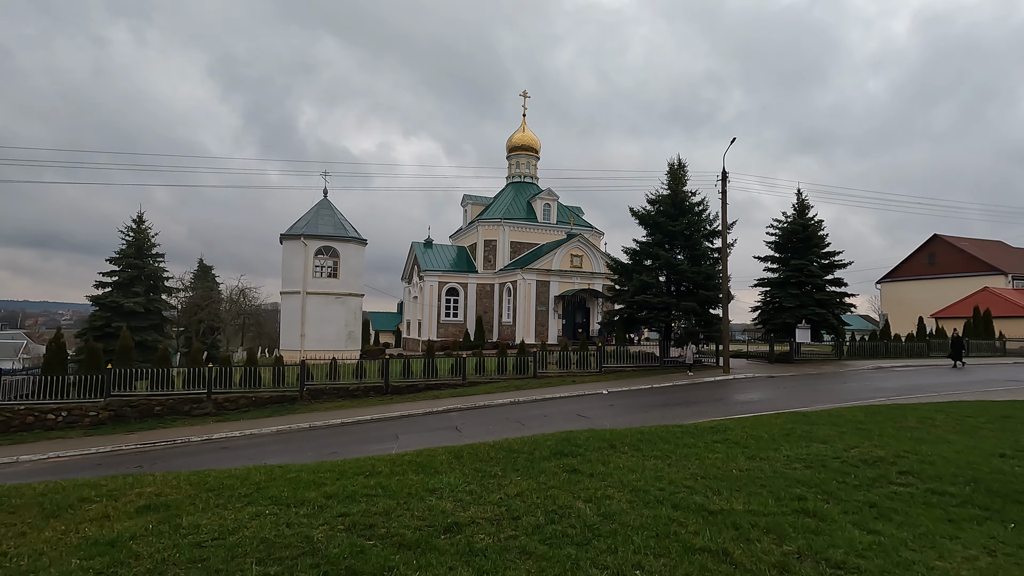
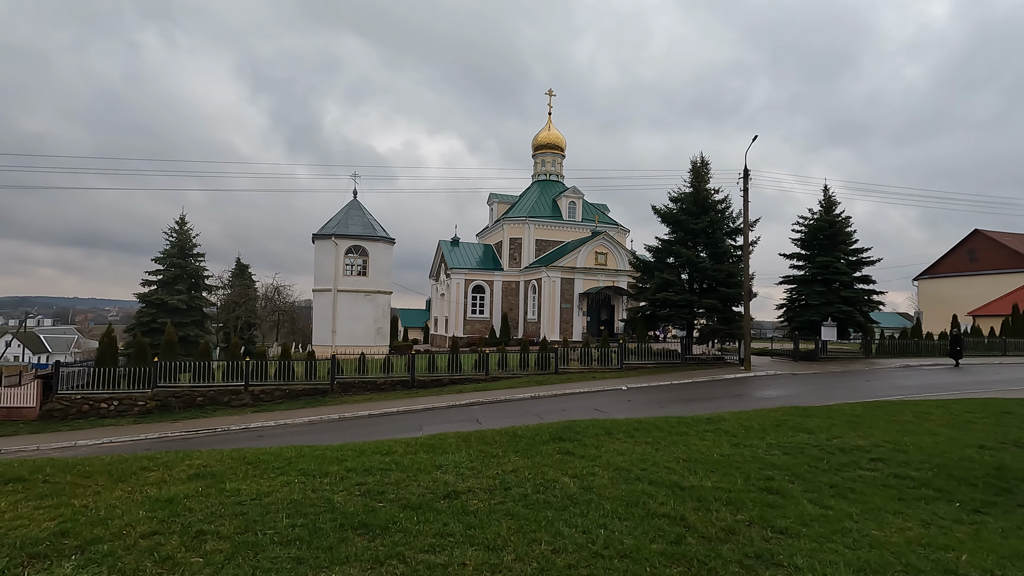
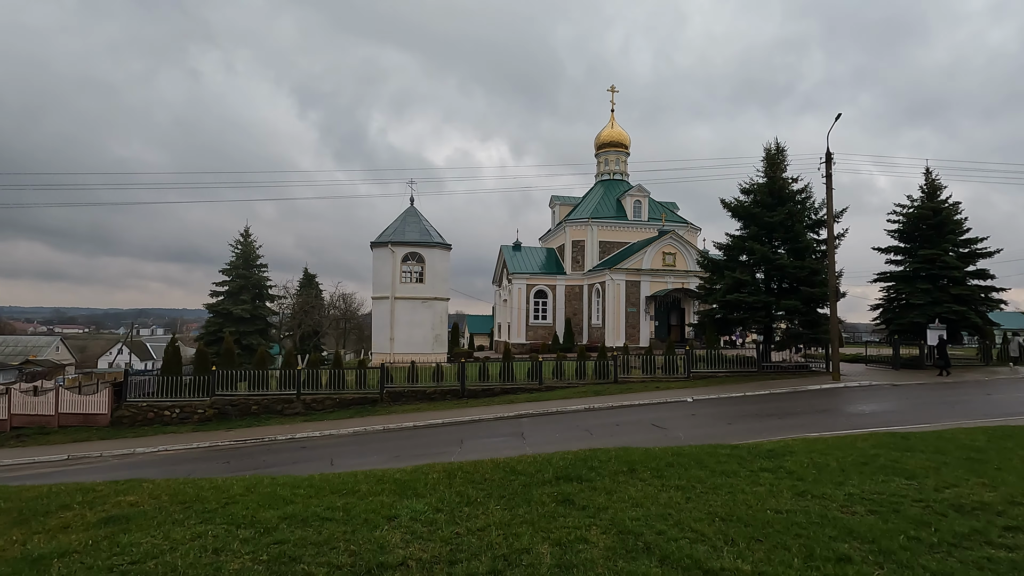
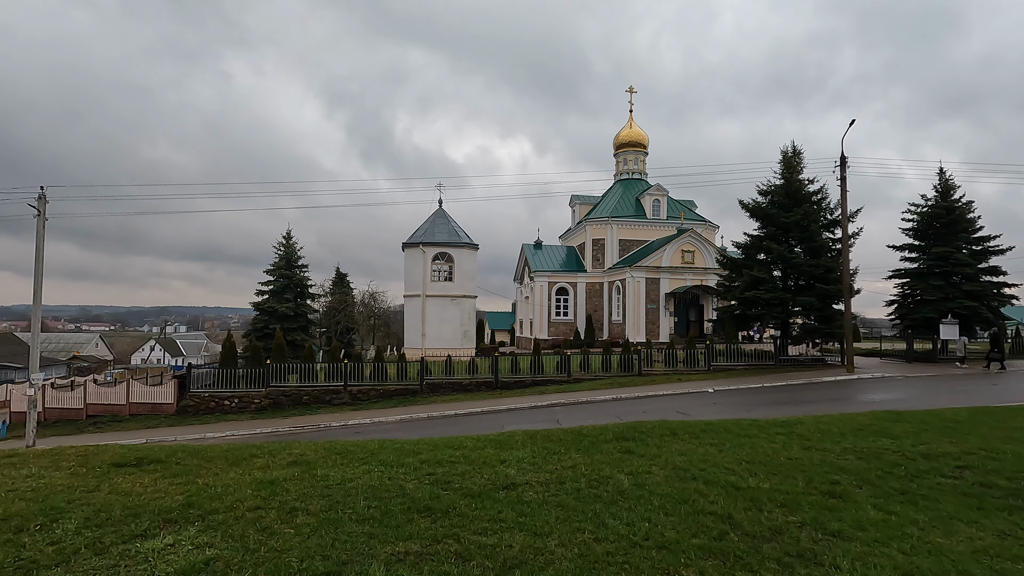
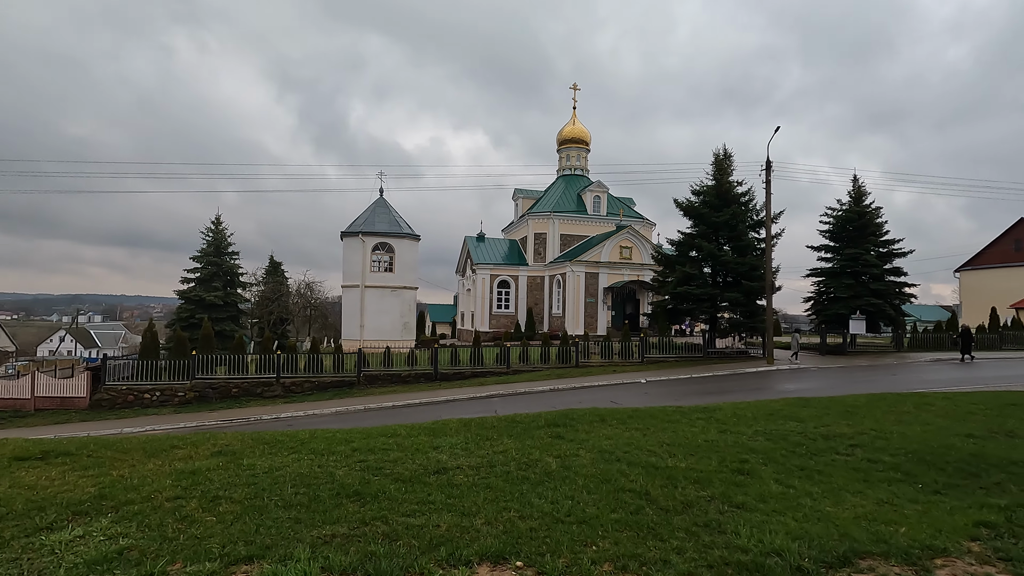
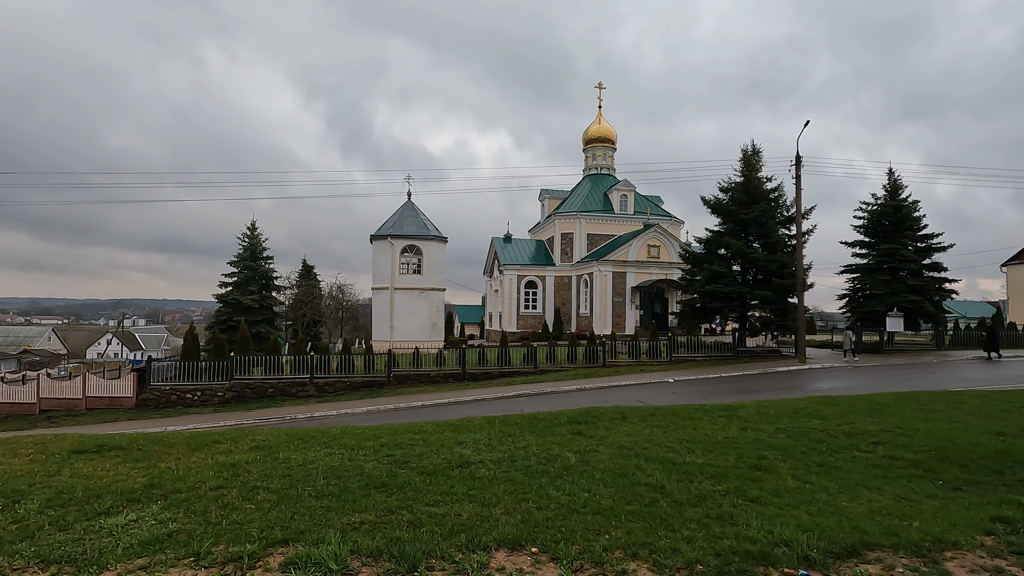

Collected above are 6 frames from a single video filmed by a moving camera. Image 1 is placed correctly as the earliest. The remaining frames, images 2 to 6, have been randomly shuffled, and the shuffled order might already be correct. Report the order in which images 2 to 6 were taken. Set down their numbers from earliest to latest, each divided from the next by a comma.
2, 5, 6, 4, 3
